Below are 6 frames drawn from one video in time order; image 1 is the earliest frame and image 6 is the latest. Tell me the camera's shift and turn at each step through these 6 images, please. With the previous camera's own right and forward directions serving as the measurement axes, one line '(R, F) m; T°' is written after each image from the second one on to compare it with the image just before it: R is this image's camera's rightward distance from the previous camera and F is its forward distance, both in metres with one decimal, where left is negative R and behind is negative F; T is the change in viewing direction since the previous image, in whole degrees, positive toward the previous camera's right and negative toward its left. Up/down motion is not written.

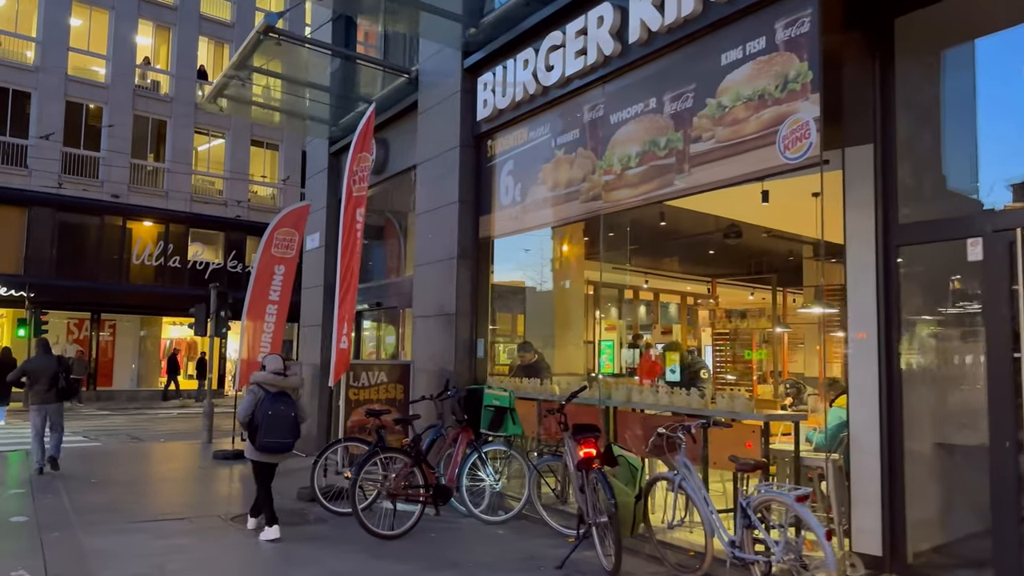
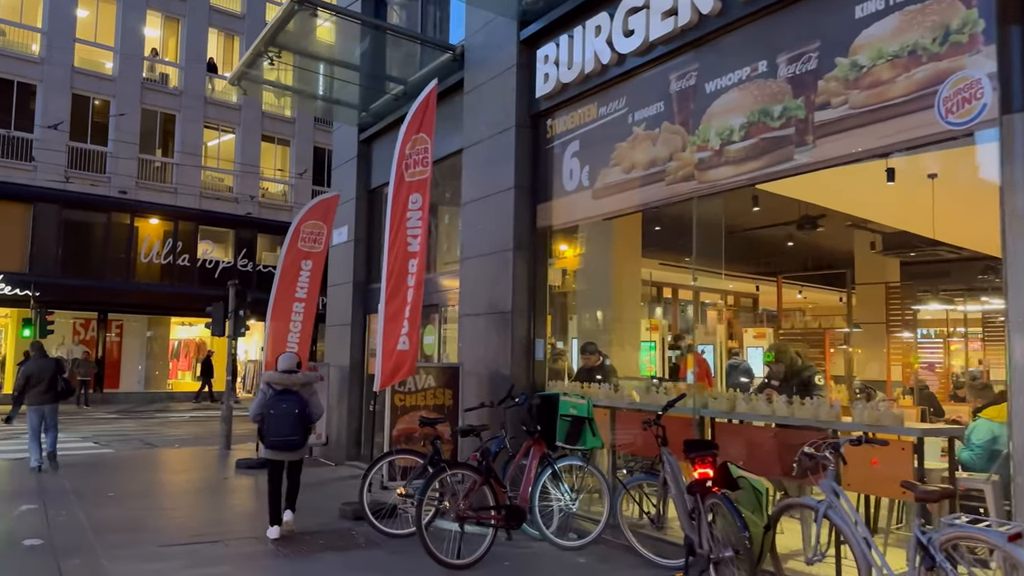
(-0.6, +0.8) m; 0°
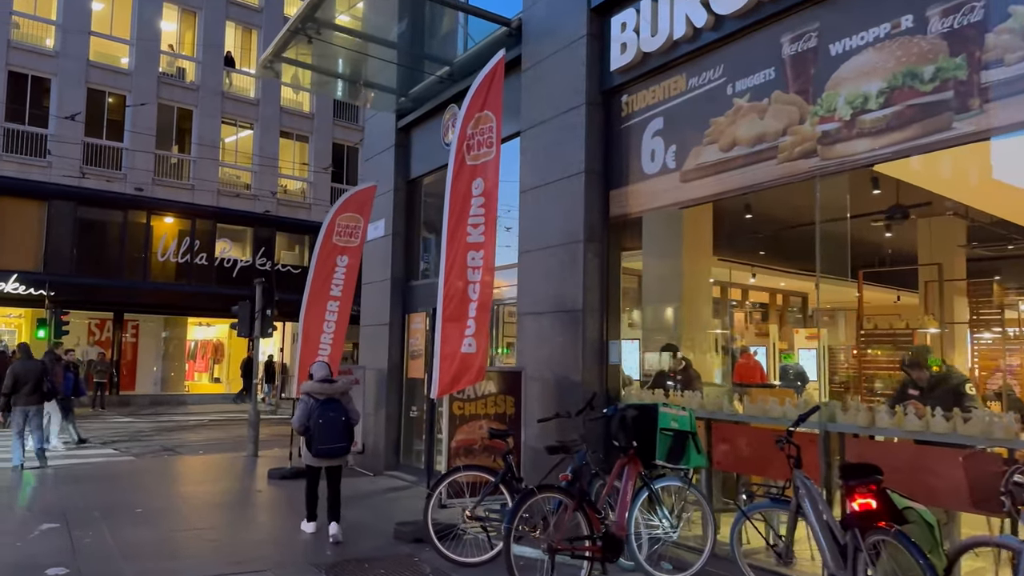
(-0.5, +0.8) m; -1°
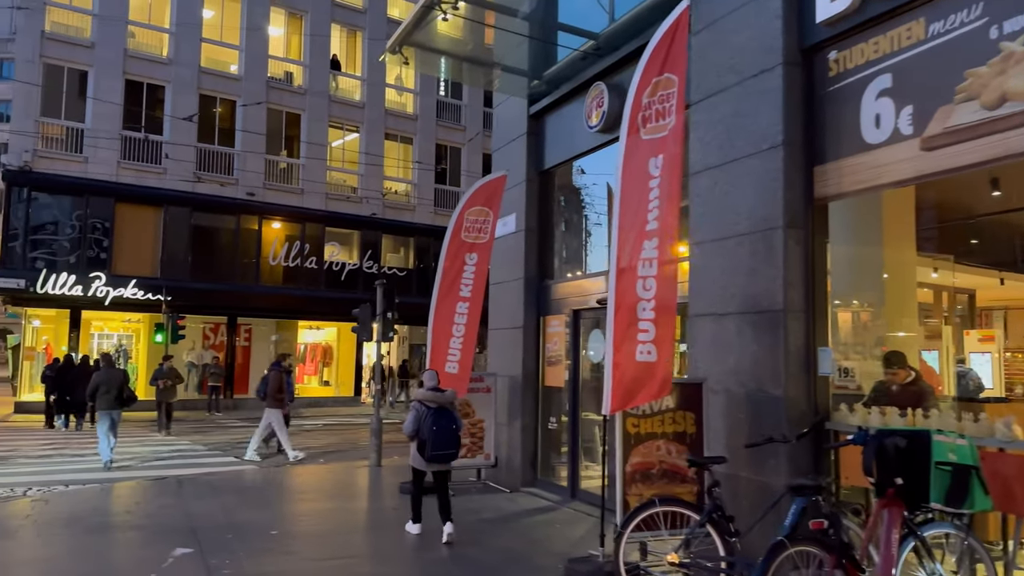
(-0.7, +1.0) m; -6°
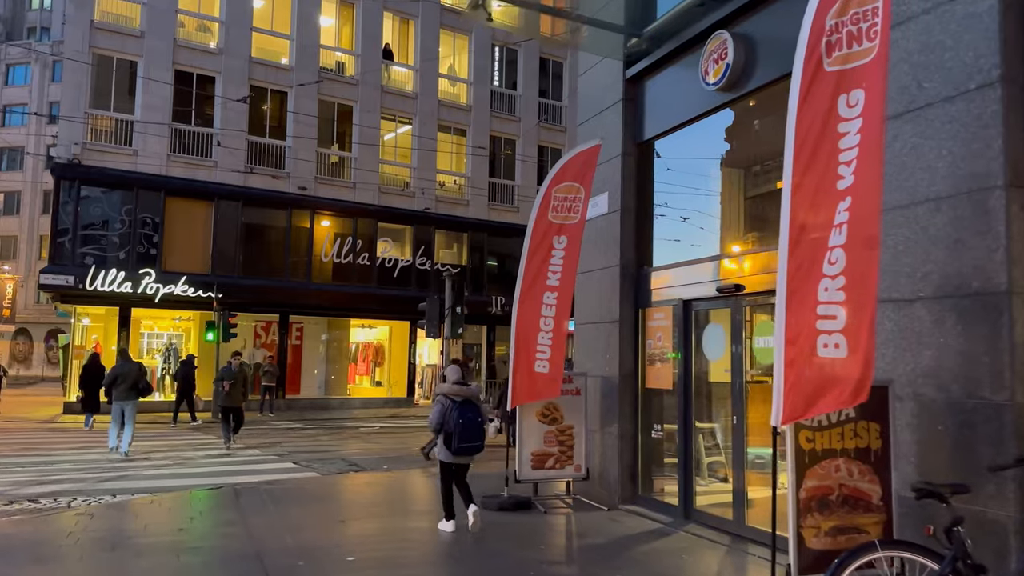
(-0.6, +1.2) m; -3°
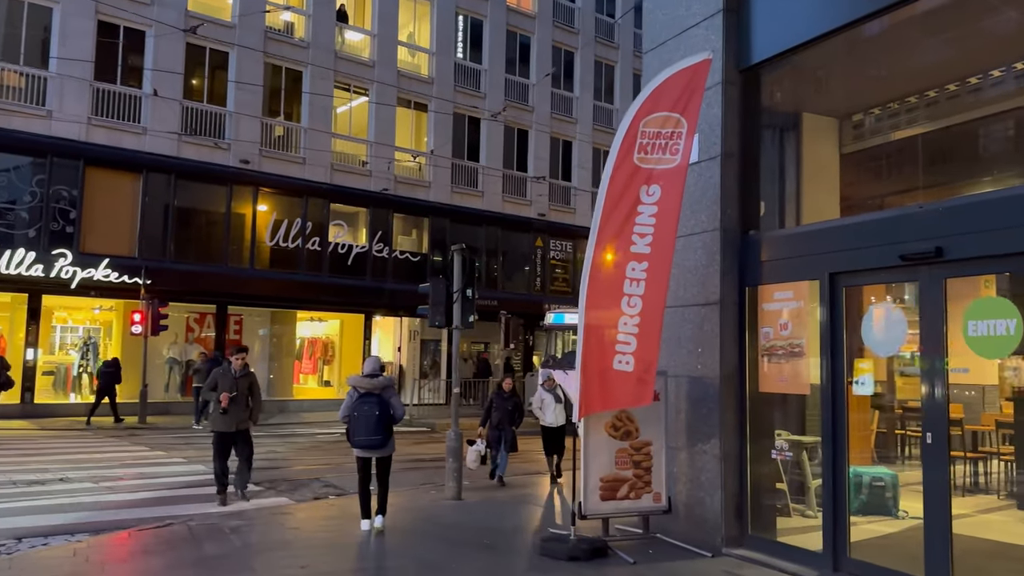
(-1.1, +2.3) m; +5°
